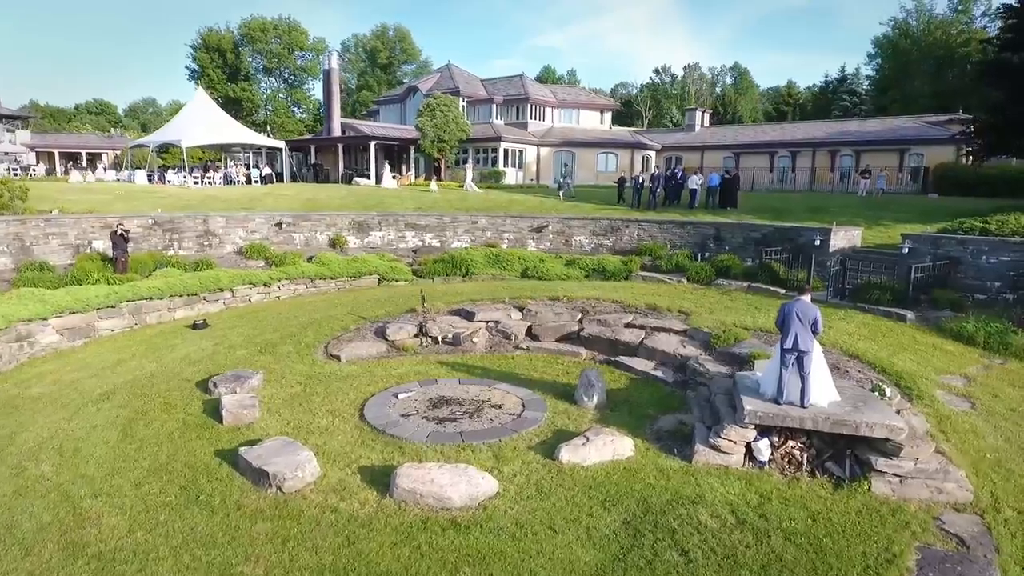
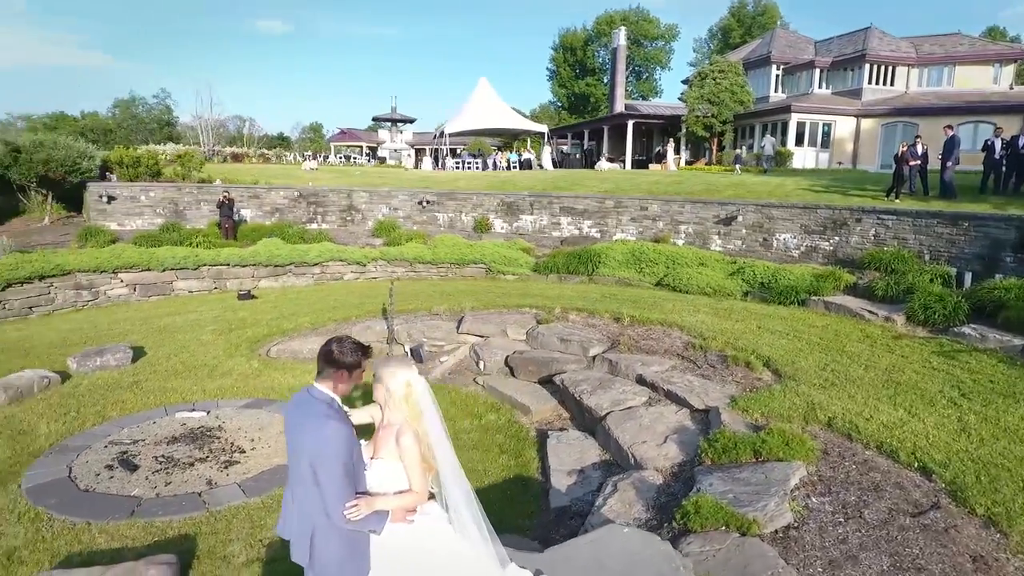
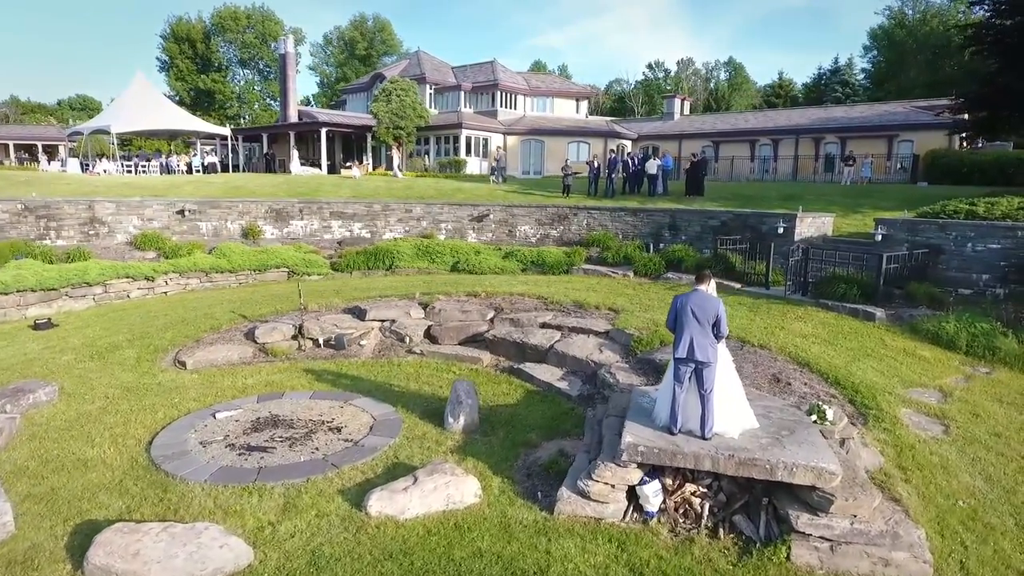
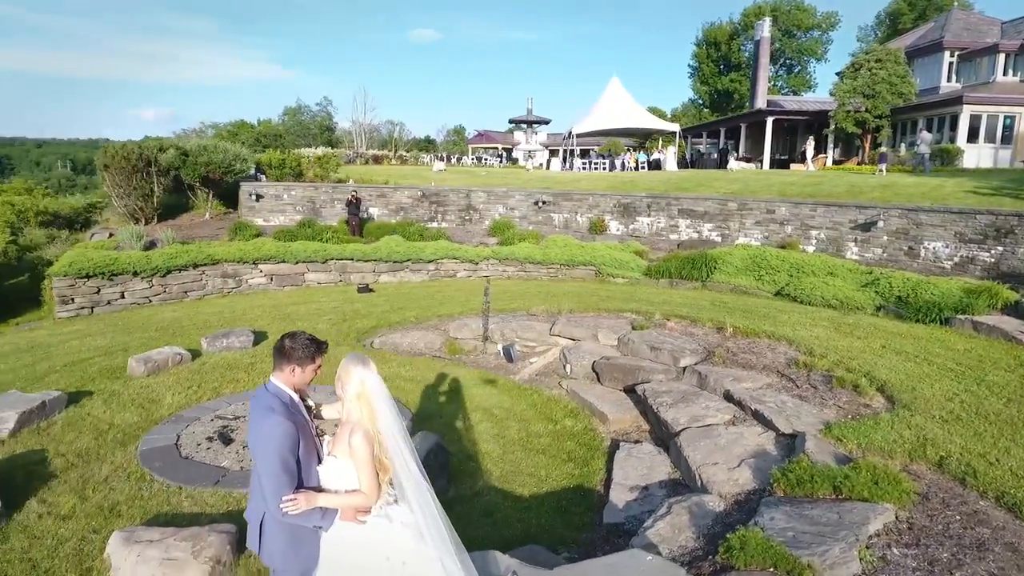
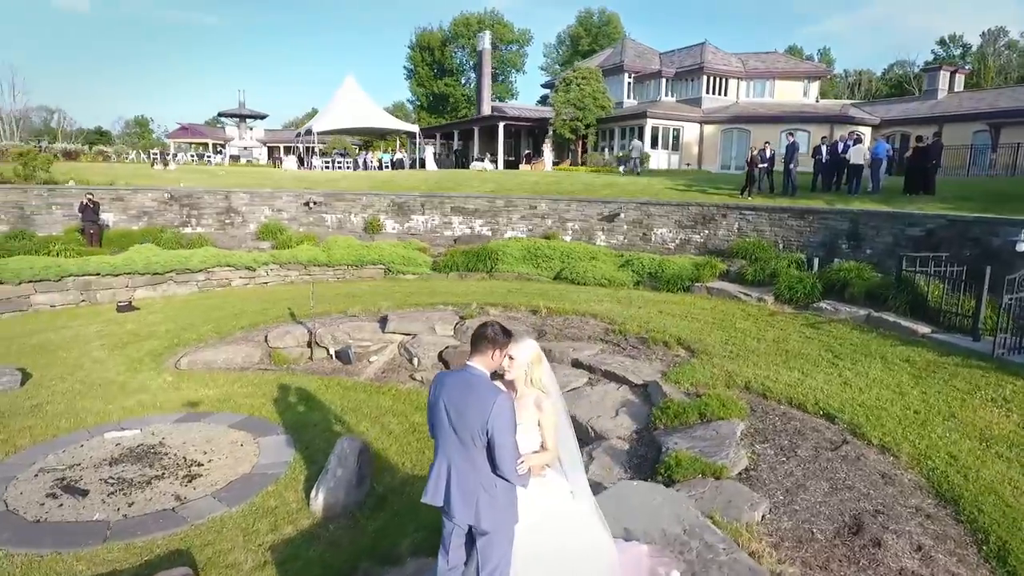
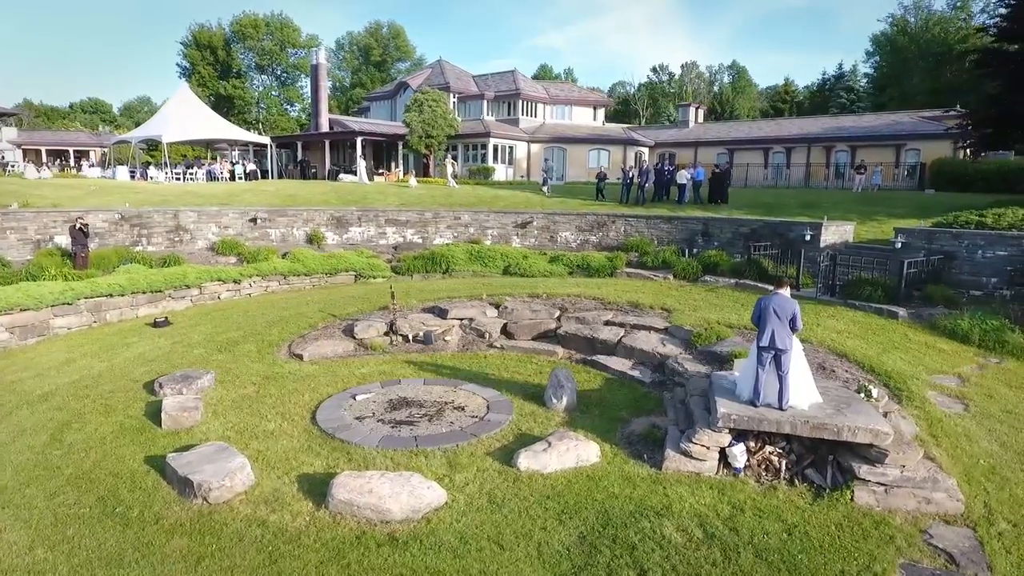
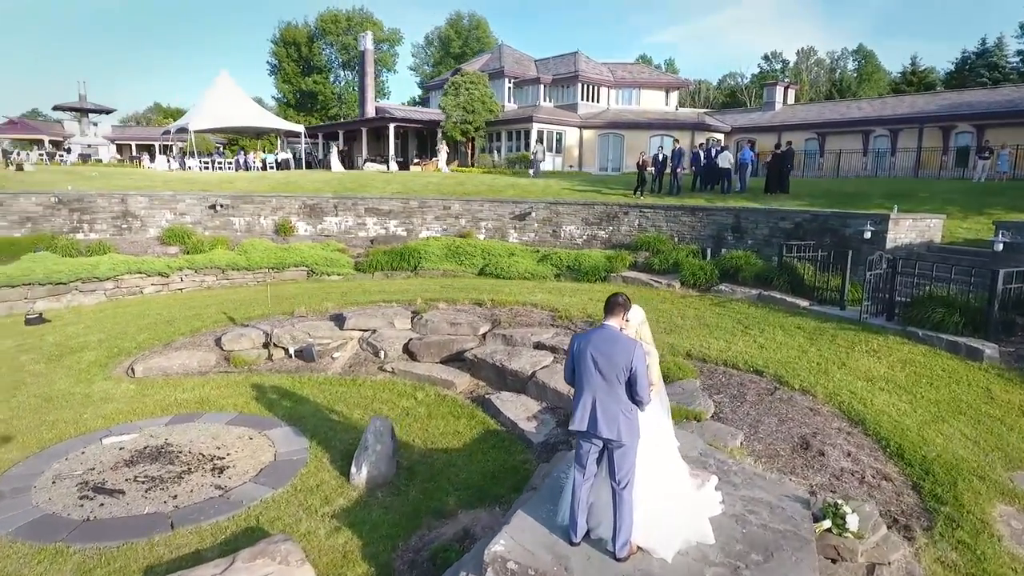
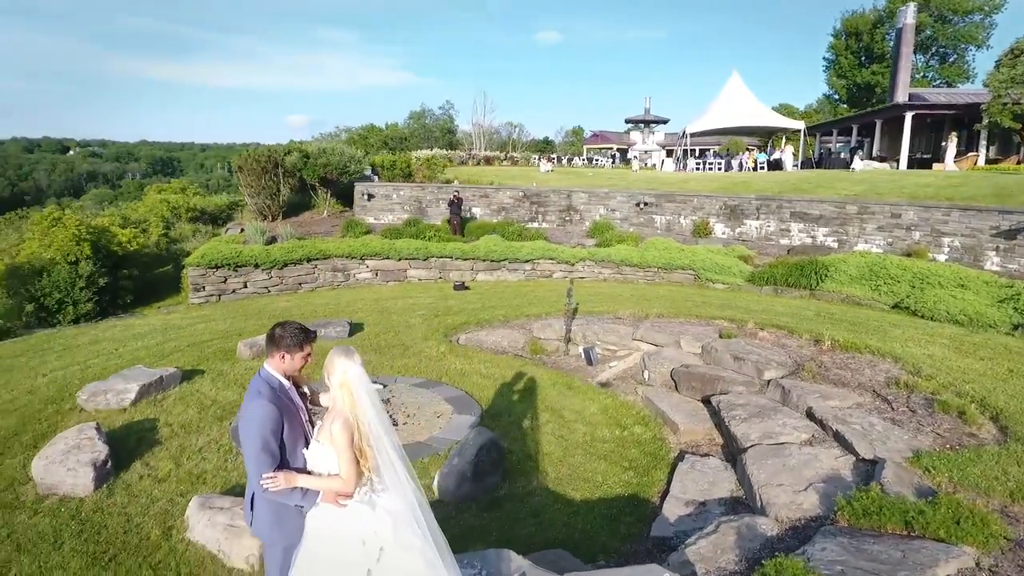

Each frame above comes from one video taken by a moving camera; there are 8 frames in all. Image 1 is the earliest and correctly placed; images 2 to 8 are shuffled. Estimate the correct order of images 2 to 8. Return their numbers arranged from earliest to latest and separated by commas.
6, 3, 7, 5, 2, 4, 8
